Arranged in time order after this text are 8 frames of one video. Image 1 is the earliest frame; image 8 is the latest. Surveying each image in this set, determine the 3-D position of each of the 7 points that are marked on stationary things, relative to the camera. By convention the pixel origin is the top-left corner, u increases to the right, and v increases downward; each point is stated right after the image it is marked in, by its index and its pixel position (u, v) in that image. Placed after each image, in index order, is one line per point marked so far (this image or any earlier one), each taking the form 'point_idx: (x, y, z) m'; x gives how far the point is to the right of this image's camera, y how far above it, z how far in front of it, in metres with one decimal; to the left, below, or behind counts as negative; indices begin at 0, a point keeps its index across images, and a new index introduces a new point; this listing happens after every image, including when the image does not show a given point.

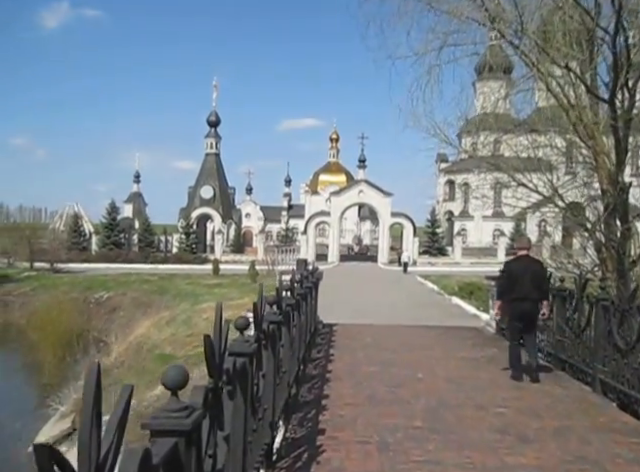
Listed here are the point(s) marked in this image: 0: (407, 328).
0: (+1.6, -1.7, +10.1) m
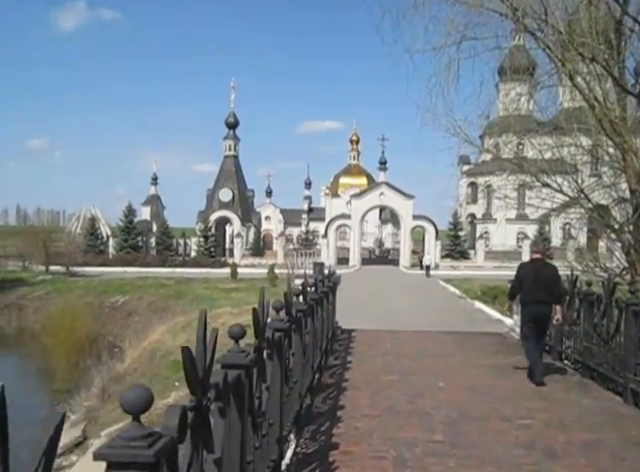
0: (+1.9, -1.7, +9.8) m
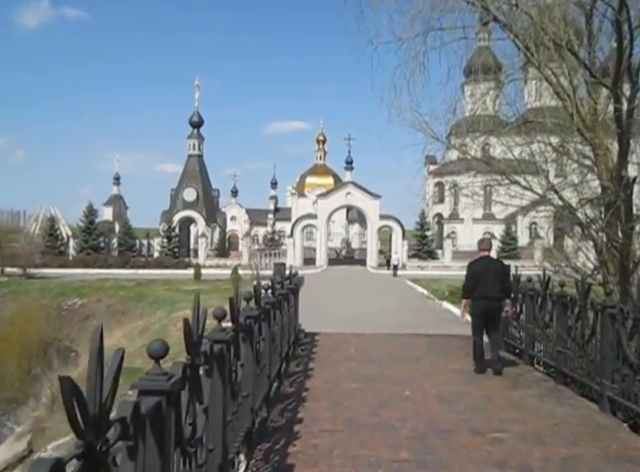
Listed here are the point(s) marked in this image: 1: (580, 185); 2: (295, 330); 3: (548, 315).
0: (+1.3, -1.7, +9.4) m
1: (+3.5, +0.7, +7.5) m
2: (-0.4, -1.5, +8.7) m
3: (+2.7, -0.9, +6.4) m
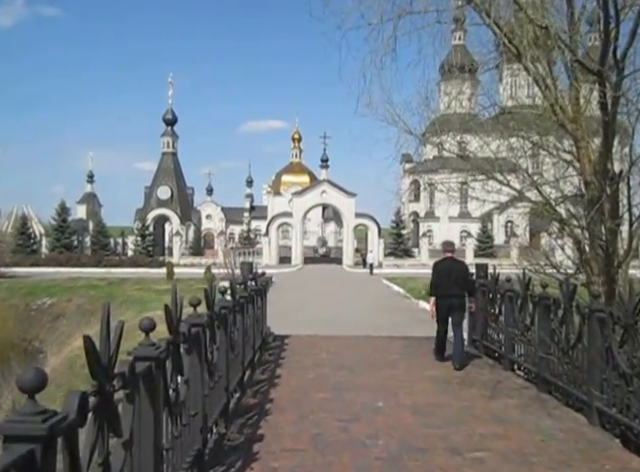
0: (+0.8, -1.7, +9.0) m
1: (+3.1, +0.7, +7.2) m
2: (-0.9, -1.4, +8.2) m
3: (+2.3, -0.9, +6.1) m
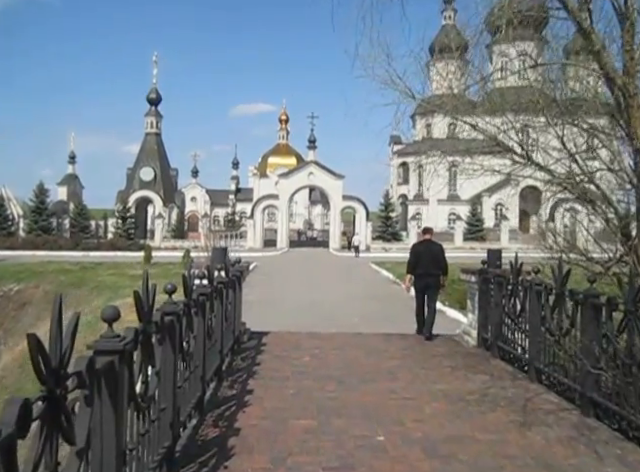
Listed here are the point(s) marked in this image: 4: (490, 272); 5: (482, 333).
0: (+0.6, -1.4, +7.7) m
1: (+3.0, +0.9, +5.9) m
2: (-1.1, -1.2, +6.8) m
3: (+2.1, -0.7, +4.8) m
4: (+2.1, -0.5, +6.9) m
5: (+2.1, -1.2, +7.1) m
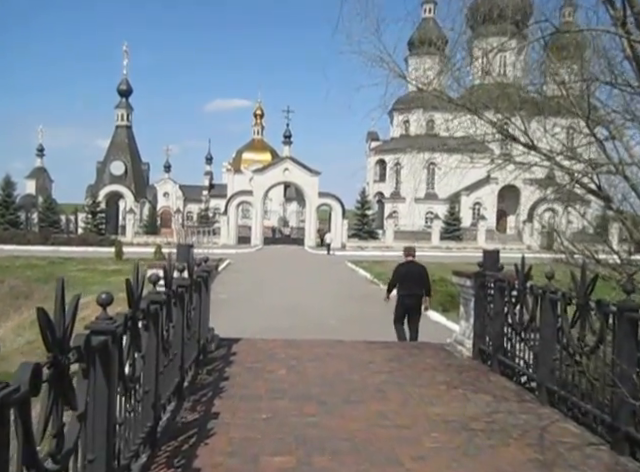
0: (+0.3, -1.4, +6.9) m
1: (+2.8, +0.9, +5.2) m
2: (-1.3, -1.2, +6.0) m
3: (+2.0, -0.7, +4.1) m
4: (+1.9, -0.5, +6.2) m
5: (+1.8, -1.2, +6.4) m
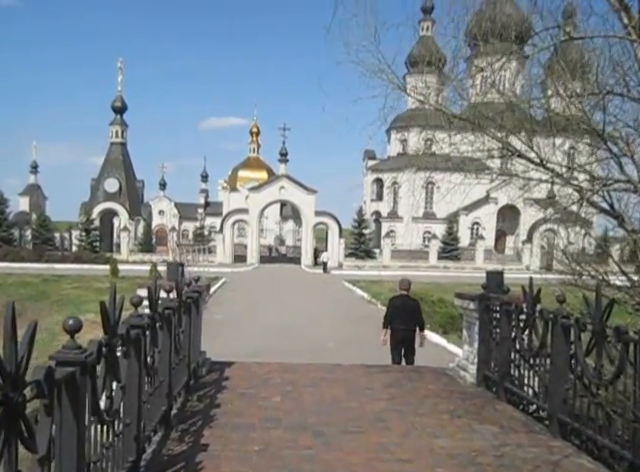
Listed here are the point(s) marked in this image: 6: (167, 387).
0: (+0.2, -1.6, +6.6) m
1: (+2.8, +0.7, +5.0) m
2: (-1.3, -1.3, +5.7) m
3: (+2.0, -0.9, +3.8) m
4: (+1.9, -0.7, +6.0) m
5: (+1.8, -1.5, +6.1) m
6: (-1.3, -1.2, +4.6) m
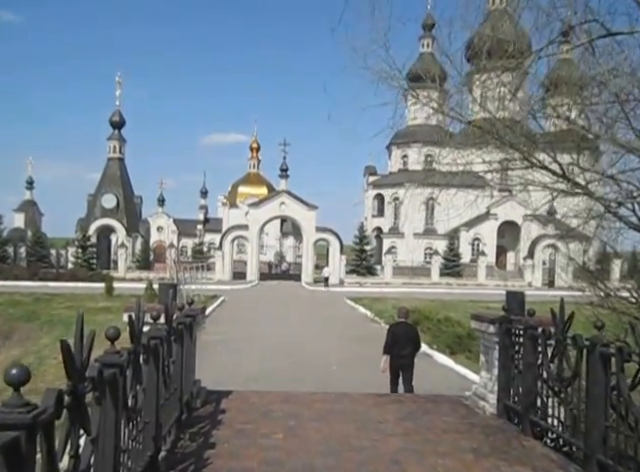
0: (+0.3, -1.8, +6.1) m
1: (+2.8, +0.6, +4.5) m
2: (-1.3, -1.5, +5.2) m
3: (+2.0, -1.0, +3.3) m
4: (+1.9, -0.8, +5.5) m
5: (+1.8, -1.6, +5.5) m
6: (-1.2, -1.4, +4.0) m
